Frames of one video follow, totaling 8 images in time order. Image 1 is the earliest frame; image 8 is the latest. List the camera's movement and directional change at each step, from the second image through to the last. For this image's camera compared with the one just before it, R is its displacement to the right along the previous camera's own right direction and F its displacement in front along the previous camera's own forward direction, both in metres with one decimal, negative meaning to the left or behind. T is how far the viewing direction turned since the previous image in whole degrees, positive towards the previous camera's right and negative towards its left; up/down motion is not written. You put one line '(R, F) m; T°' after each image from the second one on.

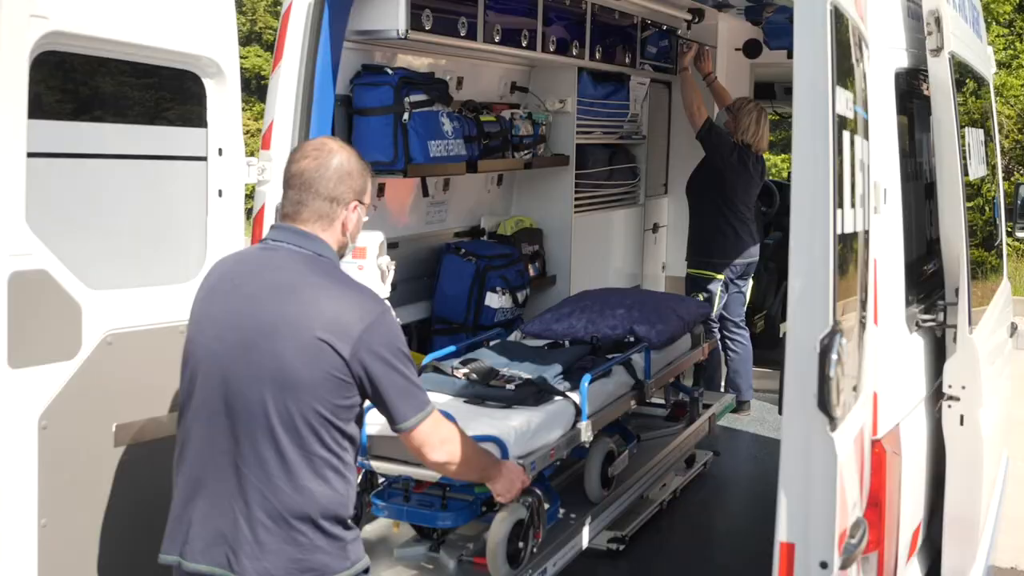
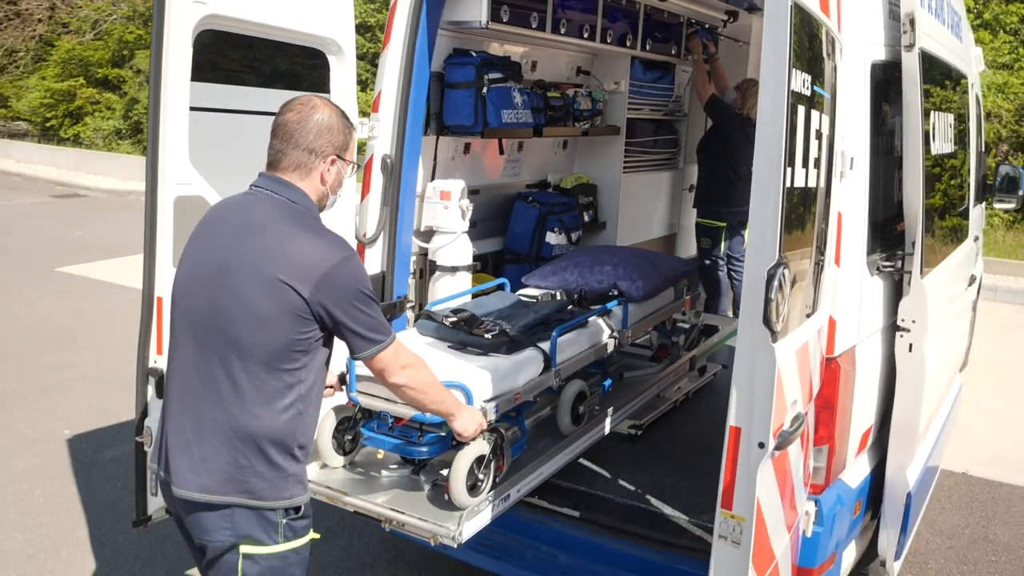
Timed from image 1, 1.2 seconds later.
(0.0, -0.6) m; -4°
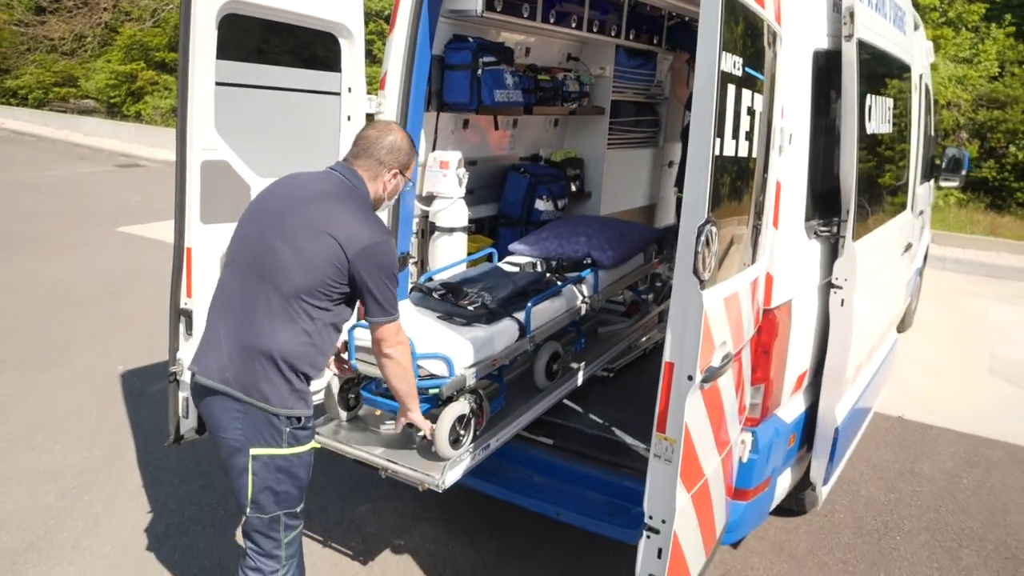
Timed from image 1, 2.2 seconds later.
(+0.1, -0.4) m; 0°
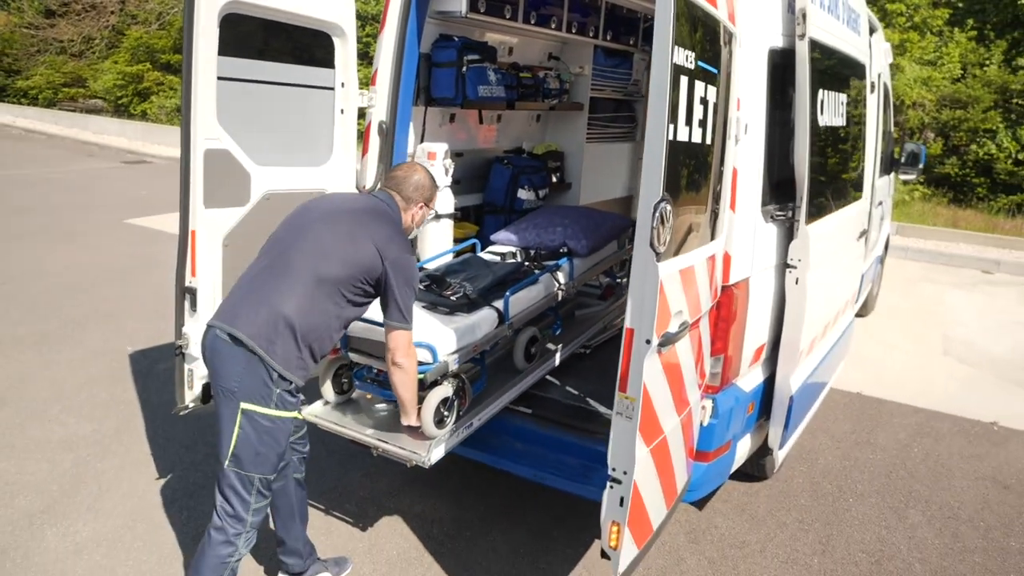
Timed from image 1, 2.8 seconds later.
(0.0, -0.3) m; +1°
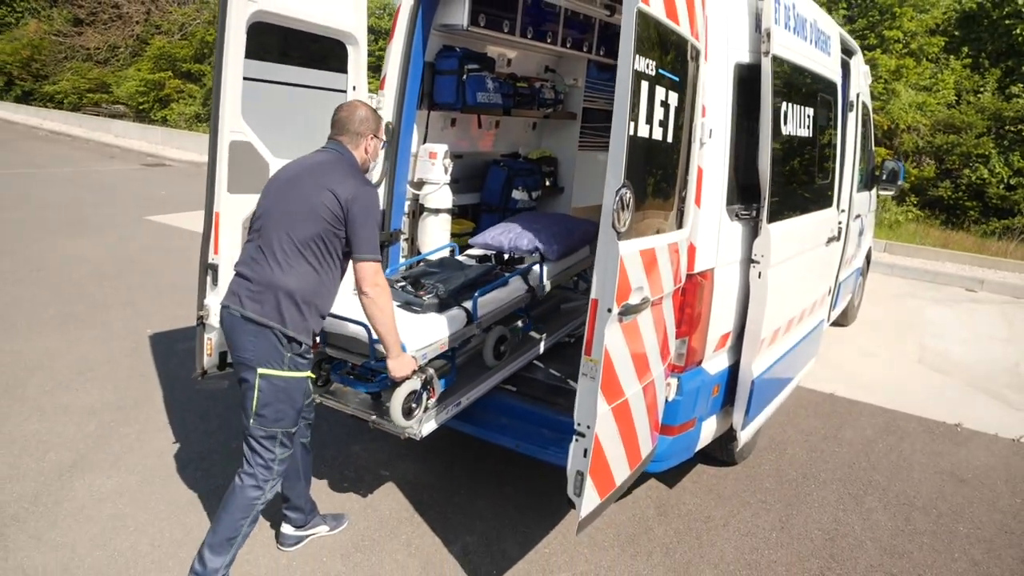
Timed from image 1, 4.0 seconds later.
(+0.1, -0.3) m; -1°
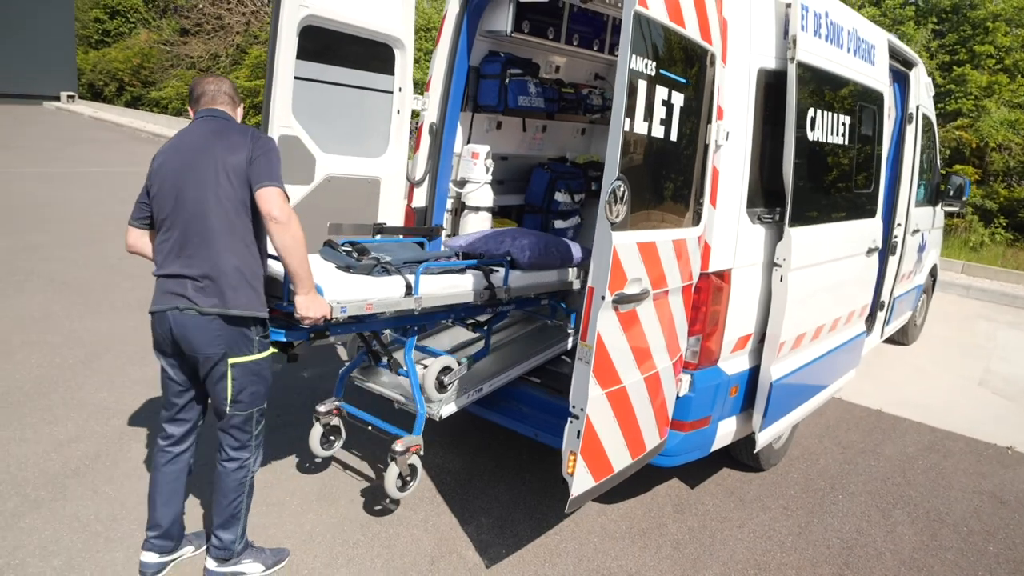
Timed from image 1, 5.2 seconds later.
(+0.3, -0.1) m; -7°
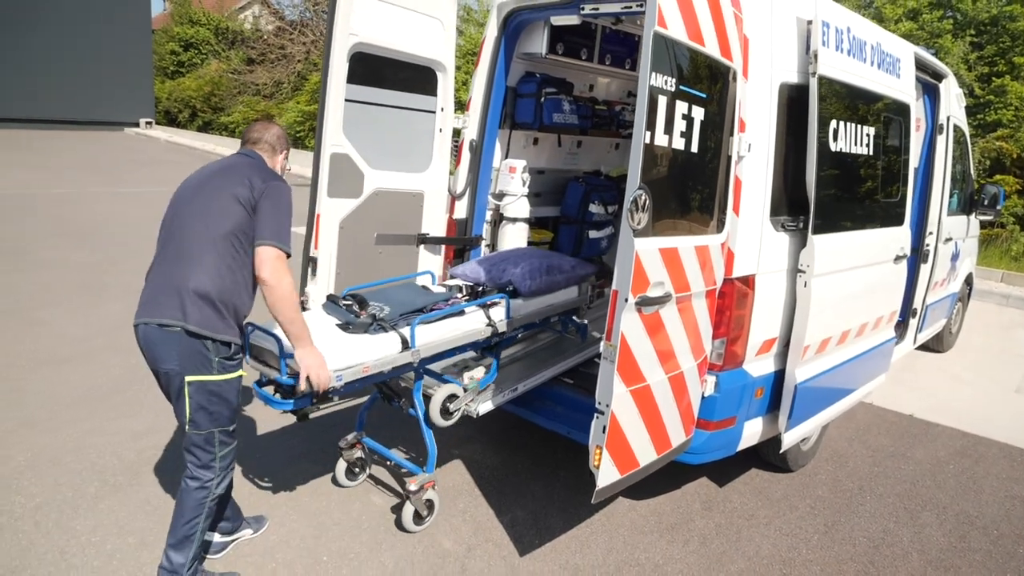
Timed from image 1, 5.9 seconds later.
(+0.1, -0.2) m; -3°
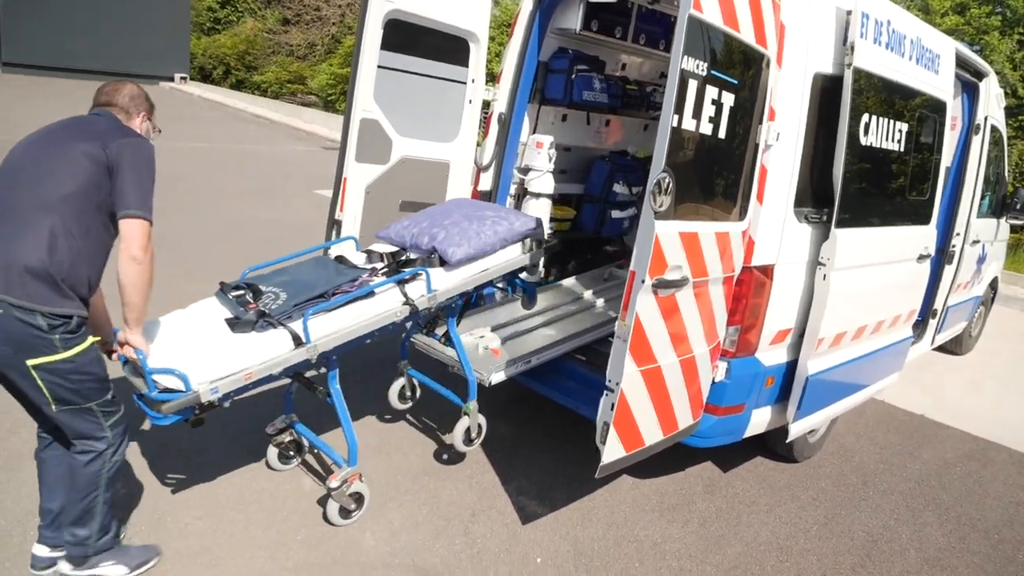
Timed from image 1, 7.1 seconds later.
(0.0, 0.0) m; -2°
